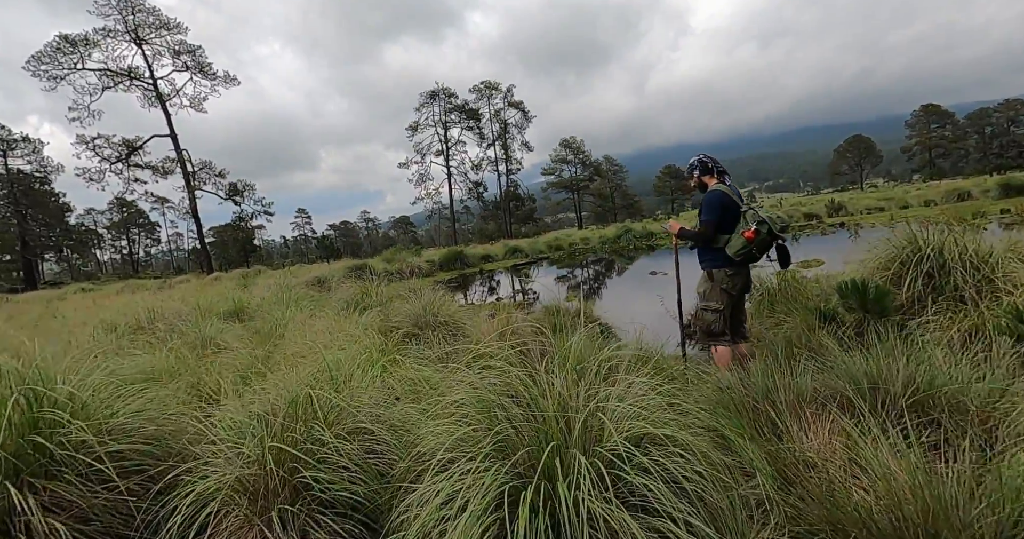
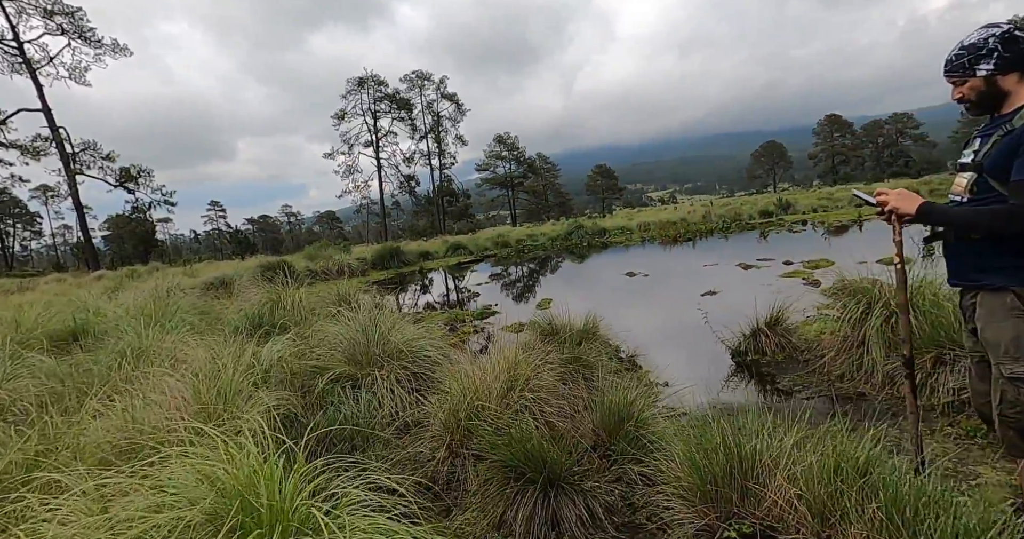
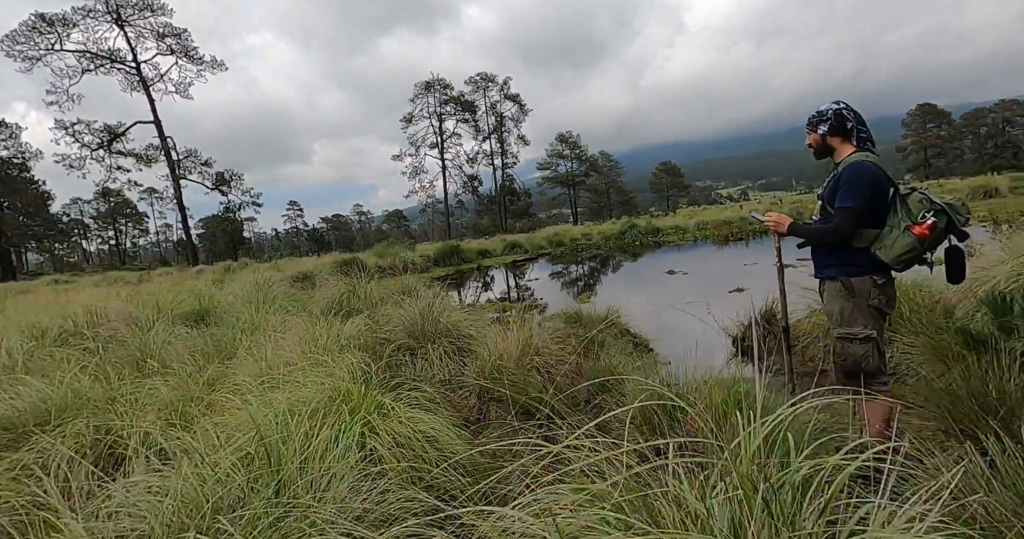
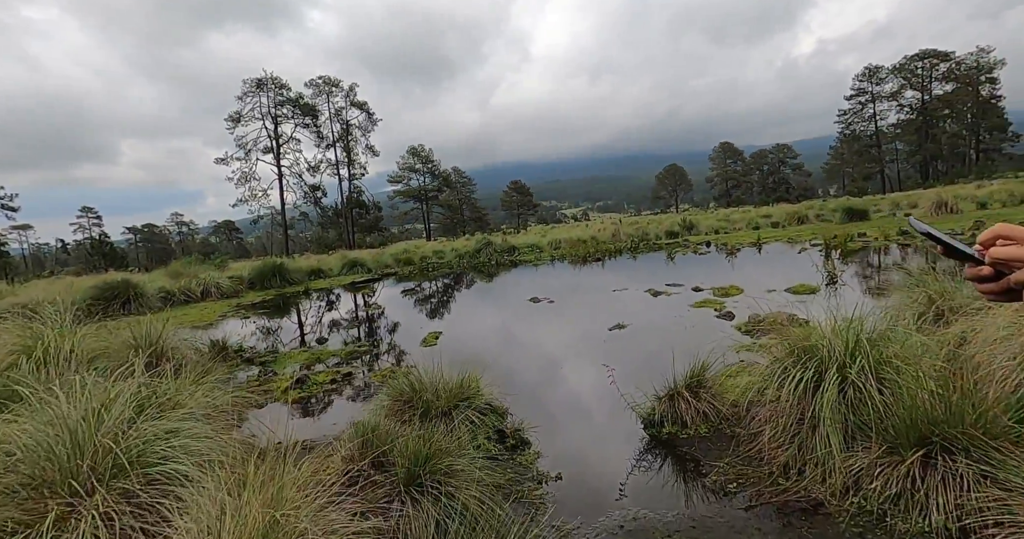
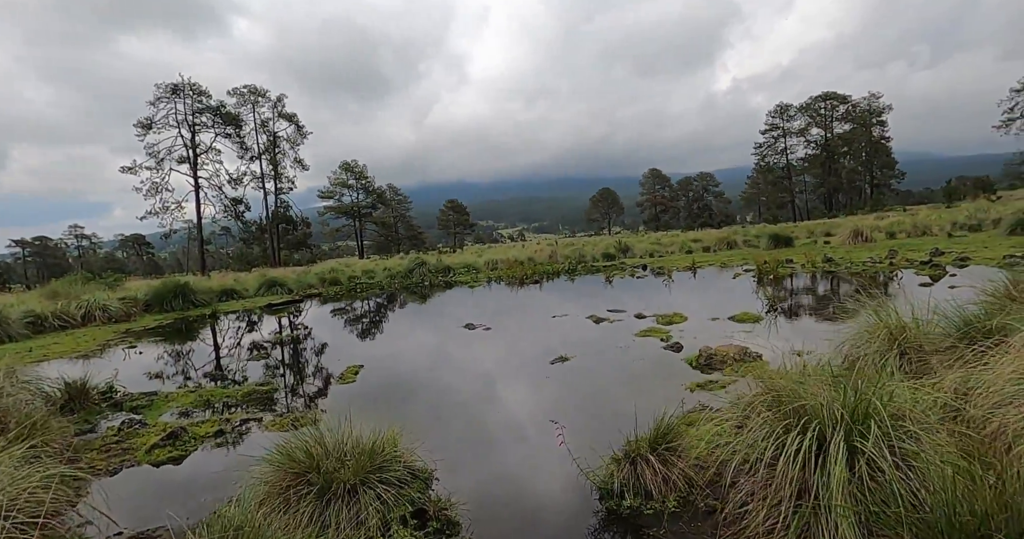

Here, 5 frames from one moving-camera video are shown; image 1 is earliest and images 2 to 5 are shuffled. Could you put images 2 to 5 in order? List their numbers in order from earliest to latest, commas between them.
3, 2, 4, 5
